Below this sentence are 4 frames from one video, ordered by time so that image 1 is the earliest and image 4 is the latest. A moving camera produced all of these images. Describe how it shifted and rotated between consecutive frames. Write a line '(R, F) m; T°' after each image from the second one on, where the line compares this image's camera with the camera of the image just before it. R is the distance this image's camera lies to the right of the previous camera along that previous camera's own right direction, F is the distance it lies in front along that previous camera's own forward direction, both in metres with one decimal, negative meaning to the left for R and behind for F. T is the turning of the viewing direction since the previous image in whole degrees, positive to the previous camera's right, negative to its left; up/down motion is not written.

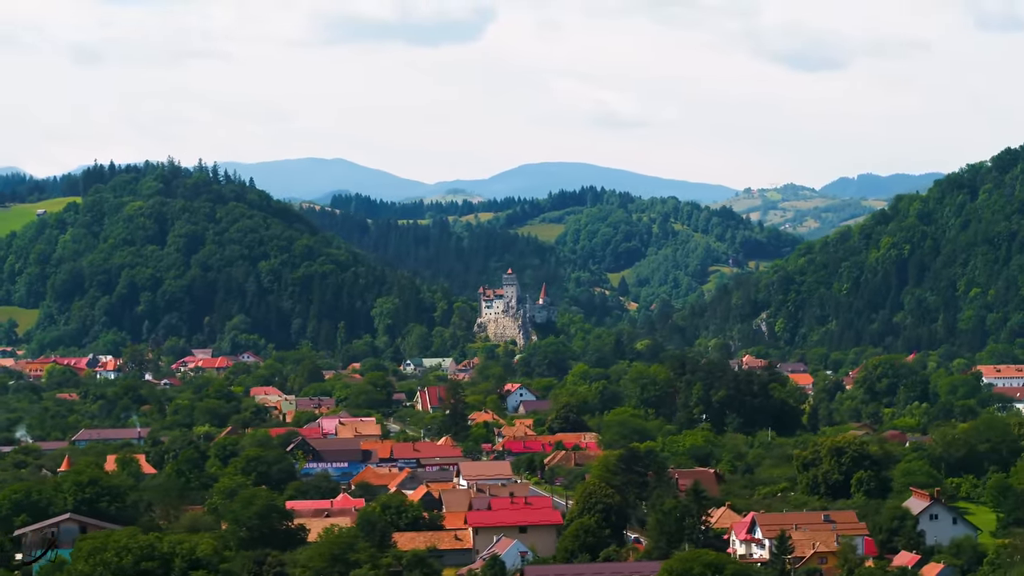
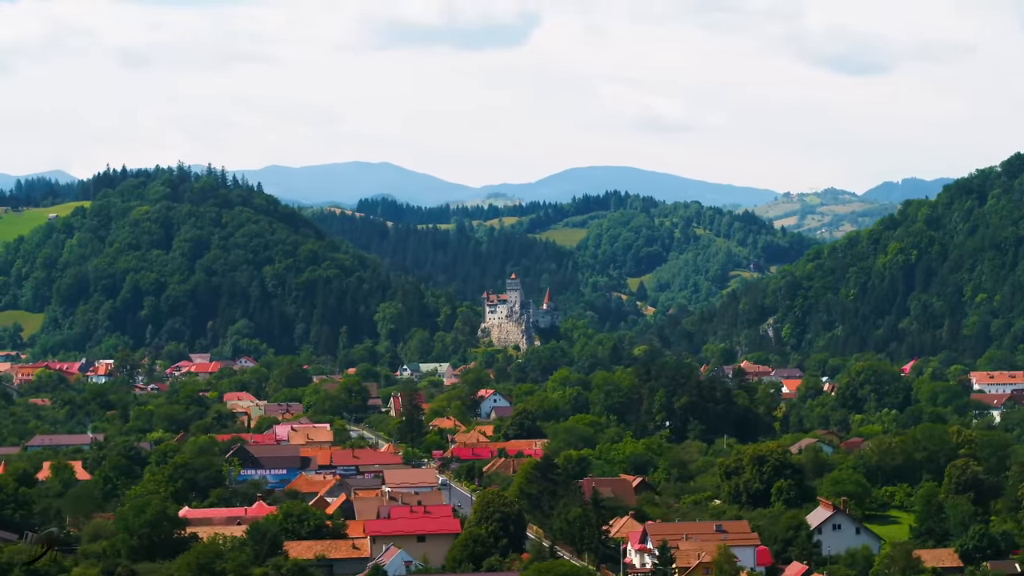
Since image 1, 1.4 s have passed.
(+2.9, +0.3) m; -1°
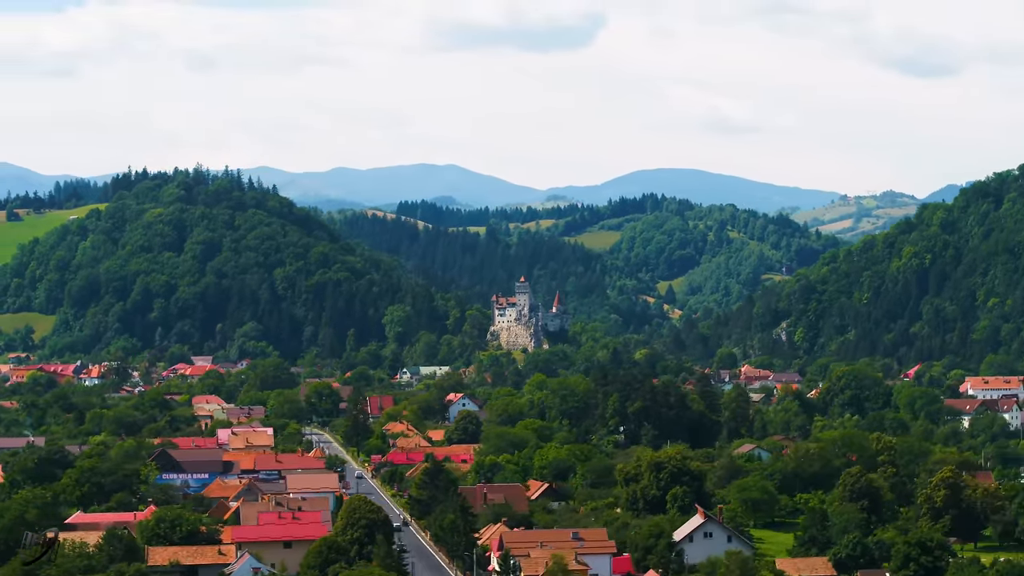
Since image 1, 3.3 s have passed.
(+3.9, +0.3) m; -1°
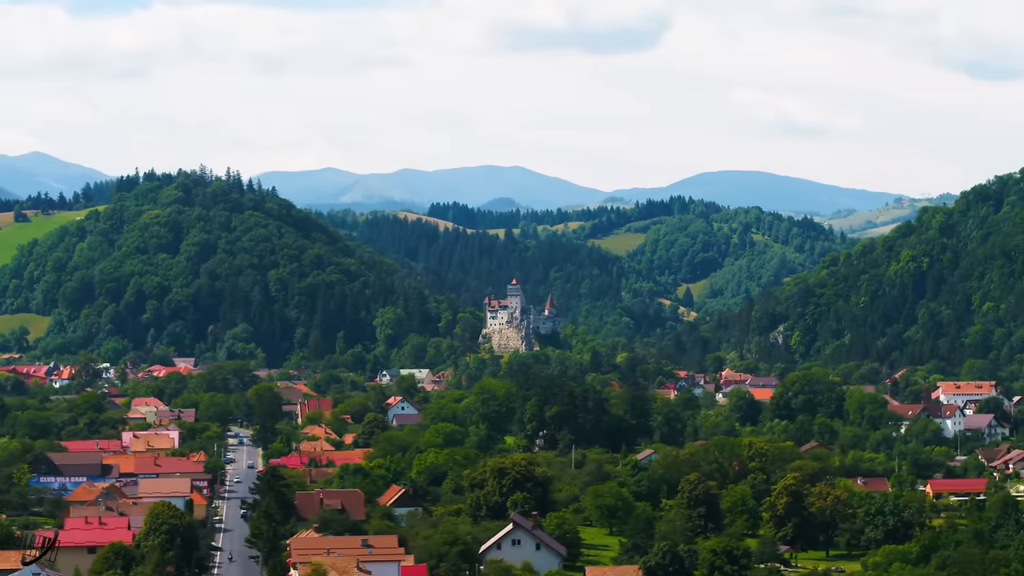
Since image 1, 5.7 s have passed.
(+5.1, +0.3) m; -1°
